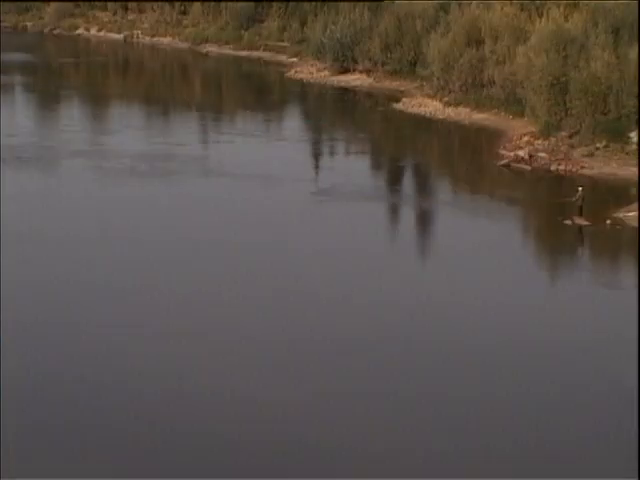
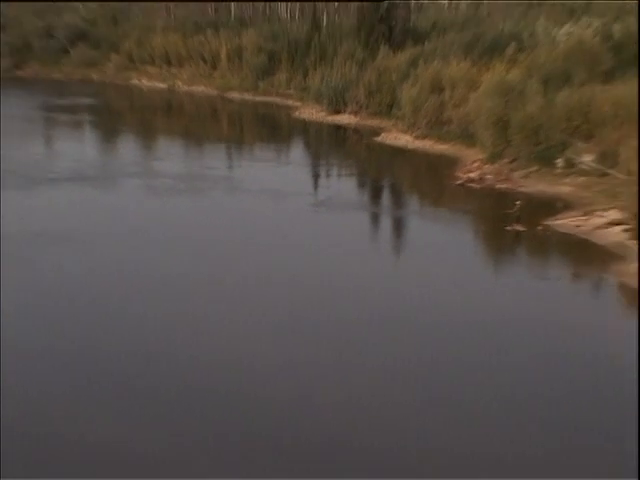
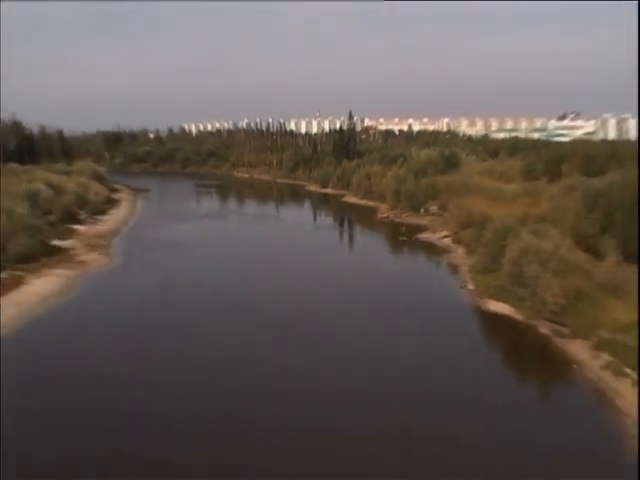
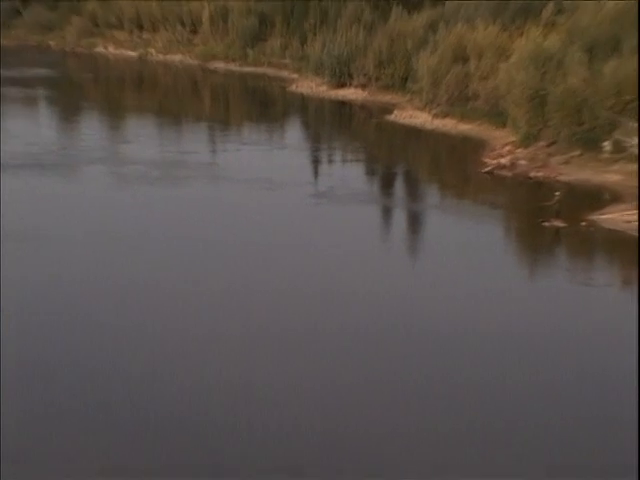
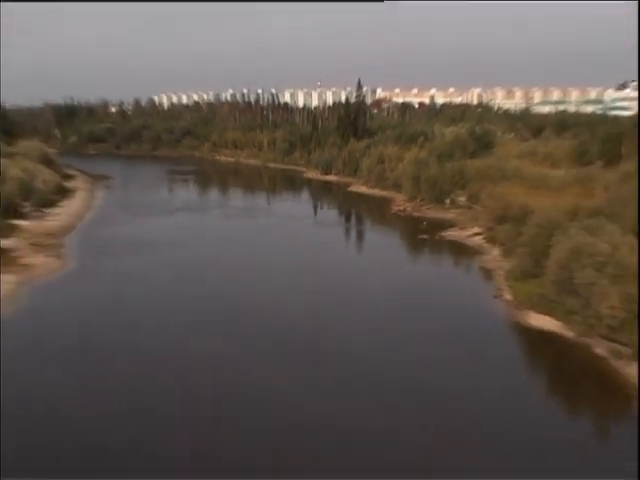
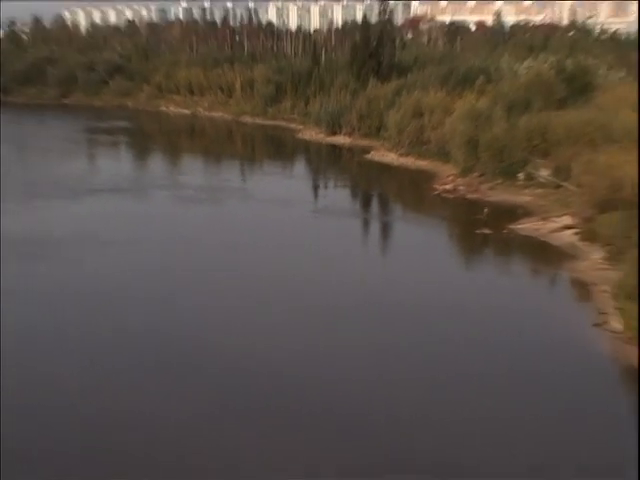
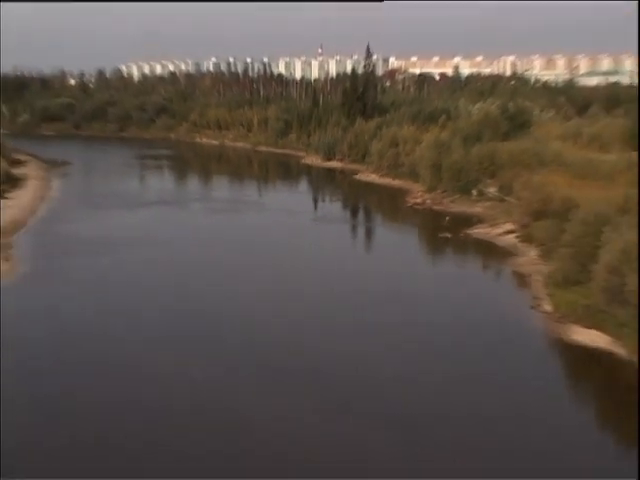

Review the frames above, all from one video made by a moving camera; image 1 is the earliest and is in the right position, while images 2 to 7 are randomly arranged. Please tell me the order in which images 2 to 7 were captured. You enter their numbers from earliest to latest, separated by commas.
4, 2, 6, 7, 5, 3
